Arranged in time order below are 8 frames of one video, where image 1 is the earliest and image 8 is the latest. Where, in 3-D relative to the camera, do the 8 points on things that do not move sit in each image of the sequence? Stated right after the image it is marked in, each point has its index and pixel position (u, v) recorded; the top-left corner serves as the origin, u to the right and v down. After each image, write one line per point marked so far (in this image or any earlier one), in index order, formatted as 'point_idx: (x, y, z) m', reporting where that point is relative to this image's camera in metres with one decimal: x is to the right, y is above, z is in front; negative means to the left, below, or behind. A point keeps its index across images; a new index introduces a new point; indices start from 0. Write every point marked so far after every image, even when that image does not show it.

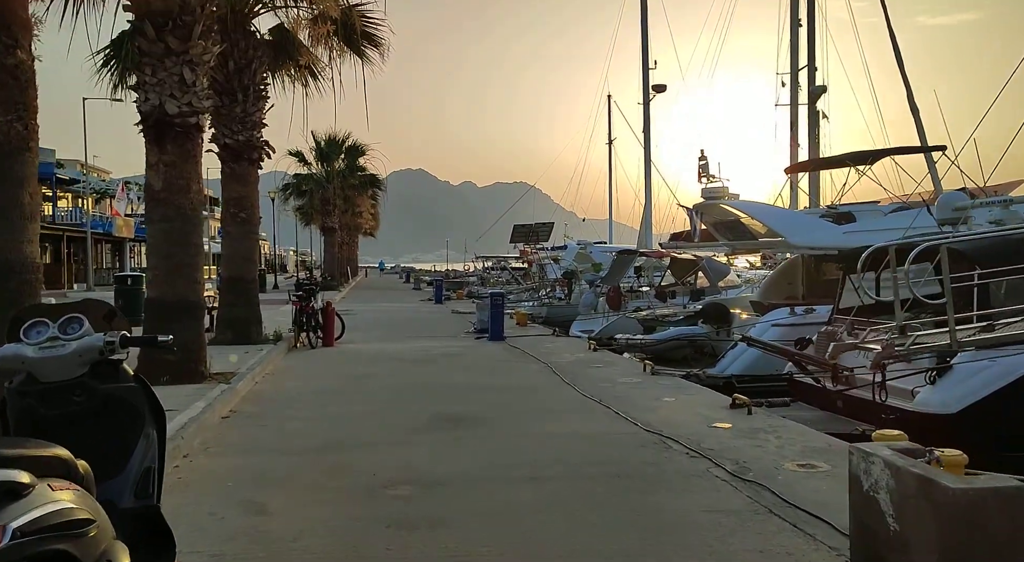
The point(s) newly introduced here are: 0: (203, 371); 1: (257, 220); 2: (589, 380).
0: (-3.7, -1.1, +9.7) m
1: (-4.6, +1.1, +14.7) m
2: (+1.0, -1.4, +11.0) m
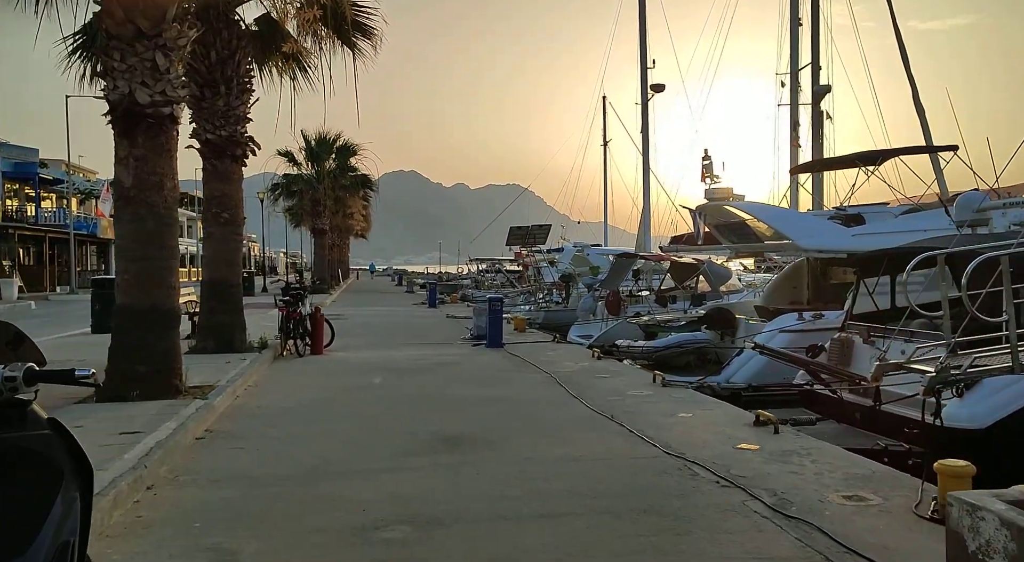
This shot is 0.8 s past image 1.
0: (-3.7, -1.1, +8.9) m
1: (-4.6, +1.0, +13.9) m
2: (+1.1, -1.4, +10.3) m
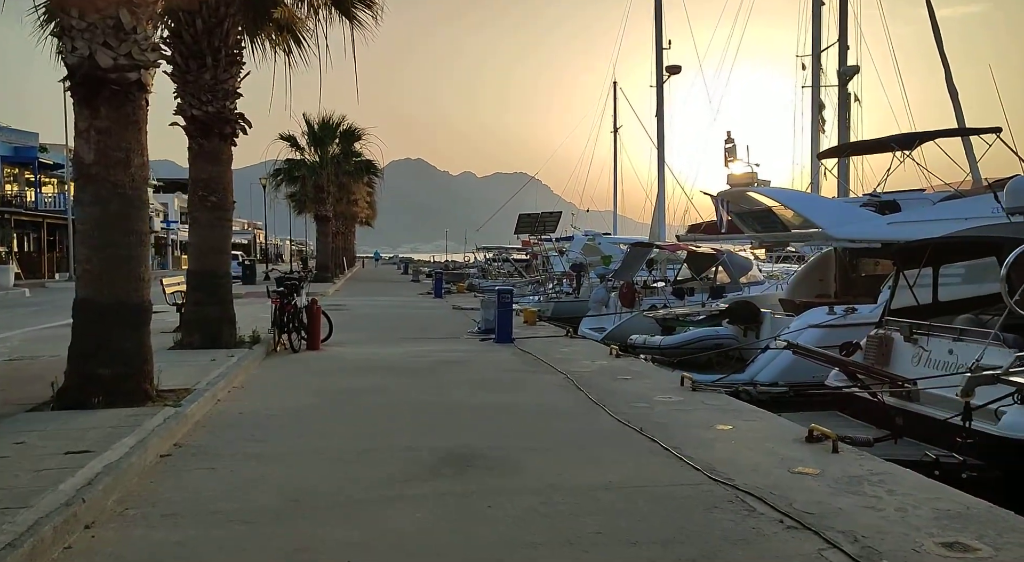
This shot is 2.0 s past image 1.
0: (-3.5, -1.1, +7.9) m
1: (-4.4, +1.2, +12.9) m
2: (+1.2, -1.4, +9.2) m
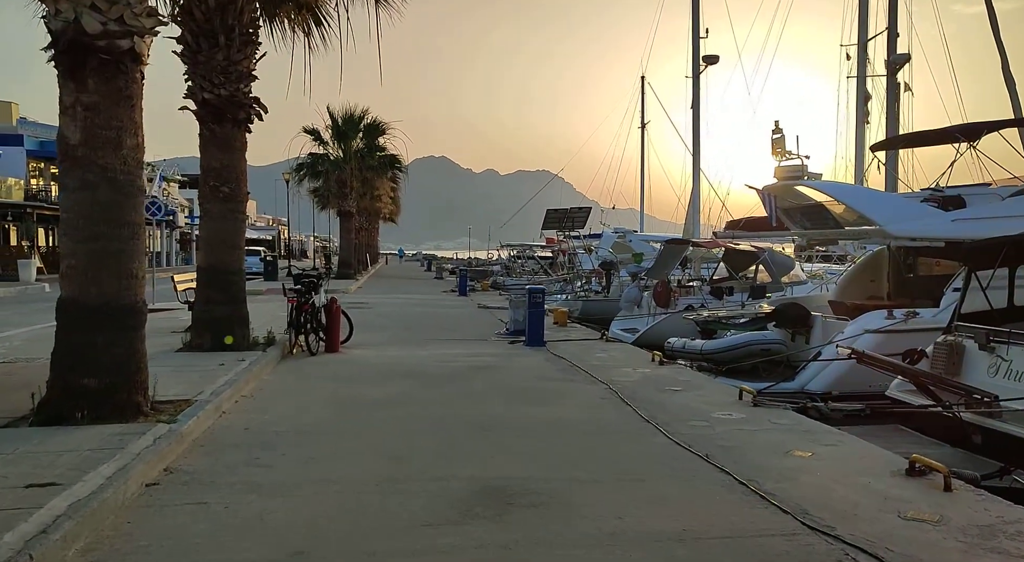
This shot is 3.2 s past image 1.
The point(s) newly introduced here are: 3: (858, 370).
0: (-3.2, -1.0, +6.9) m
1: (-3.9, +1.3, +11.9) m
2: (+1.6, -1.4, +8.1) m
3: (+5.8, -1.5, +13.7) m
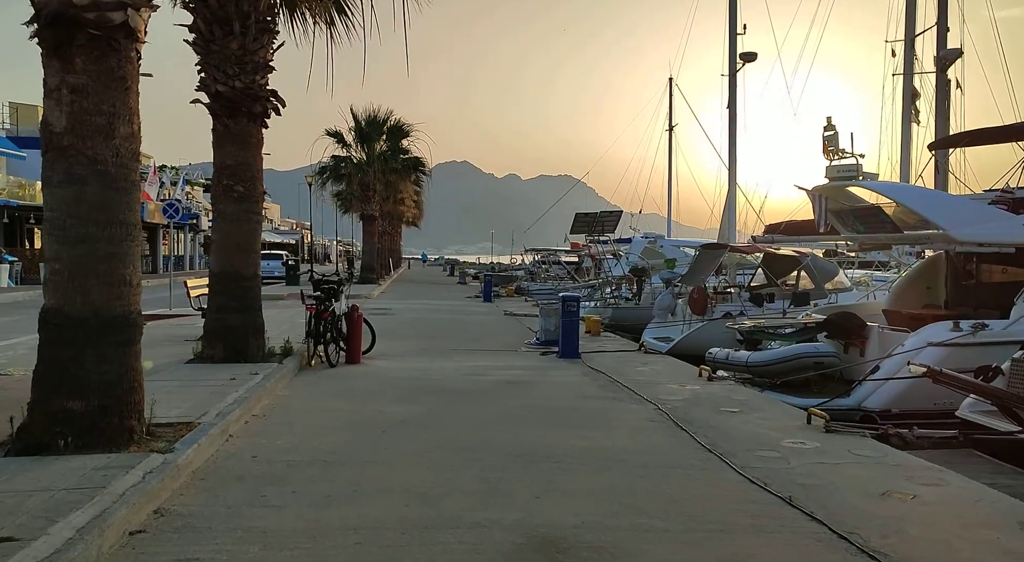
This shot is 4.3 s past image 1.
0: (-2.8, -1.1, +6.1) m
1: (-3.4, +1.2, +11.1) m
2: (+2.0, -1.5, +7.1) m
3: (+6.3, -1.7, +12.6) m
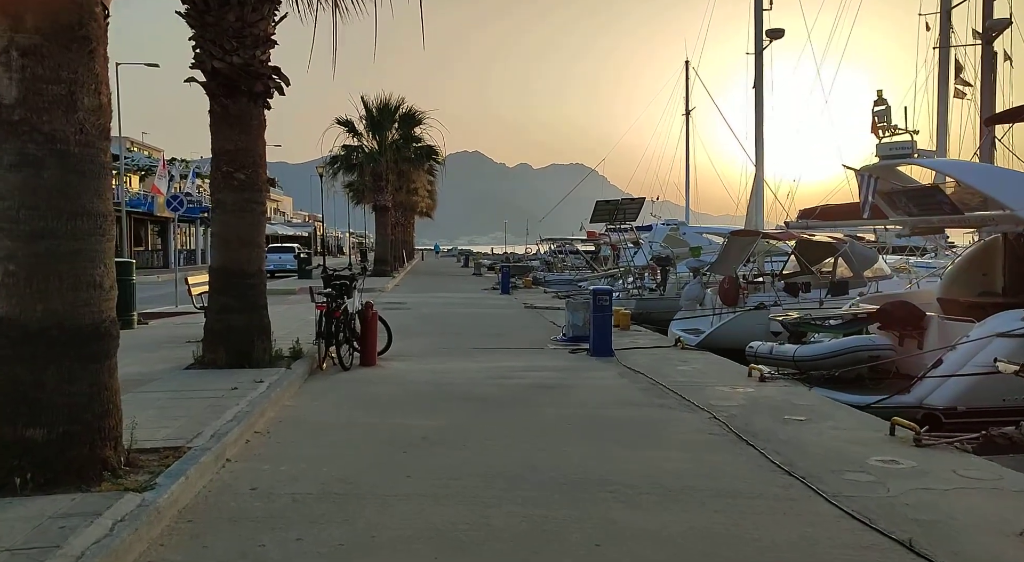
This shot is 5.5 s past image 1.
0: (-2.5, -1.1, +5.1) m
1: (-3.1, +1.2, +10.1) m
2: (+2.3, -1.4, +6.1) m
3: (+6.8, -1.5, +11.5) m
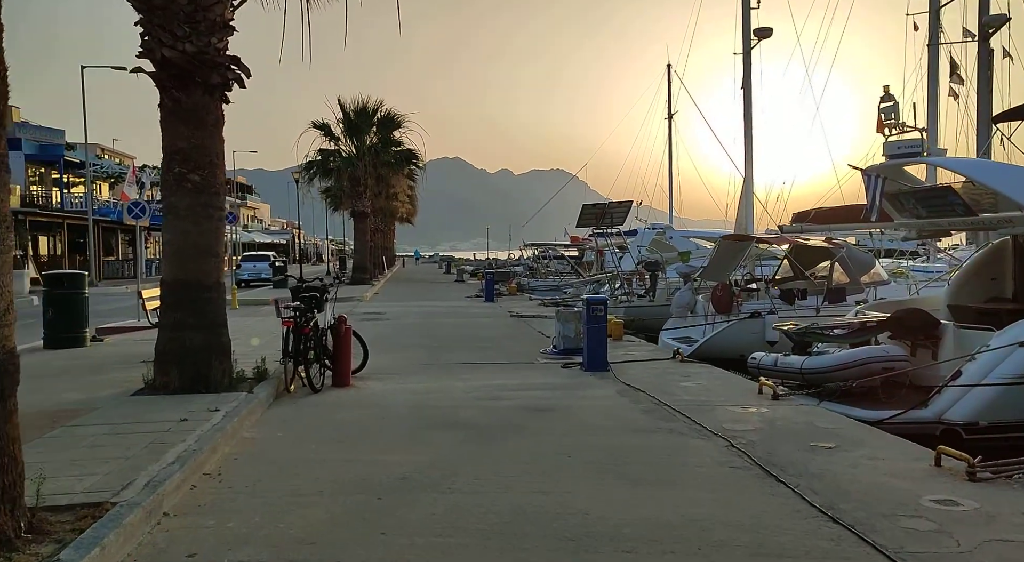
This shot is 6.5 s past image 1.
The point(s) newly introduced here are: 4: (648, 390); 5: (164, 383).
0: (-2.5, -1.2, +4.1) m
1: (-3.2, +1.1, +9.1) m
2: (+2.3, -1.5, +5.1) m
3: (+6.6, -1.5, +10.7) m
4: (+1.6, -1.3, +9.8) m
5: (-3.8, -1.1, +8.8) m
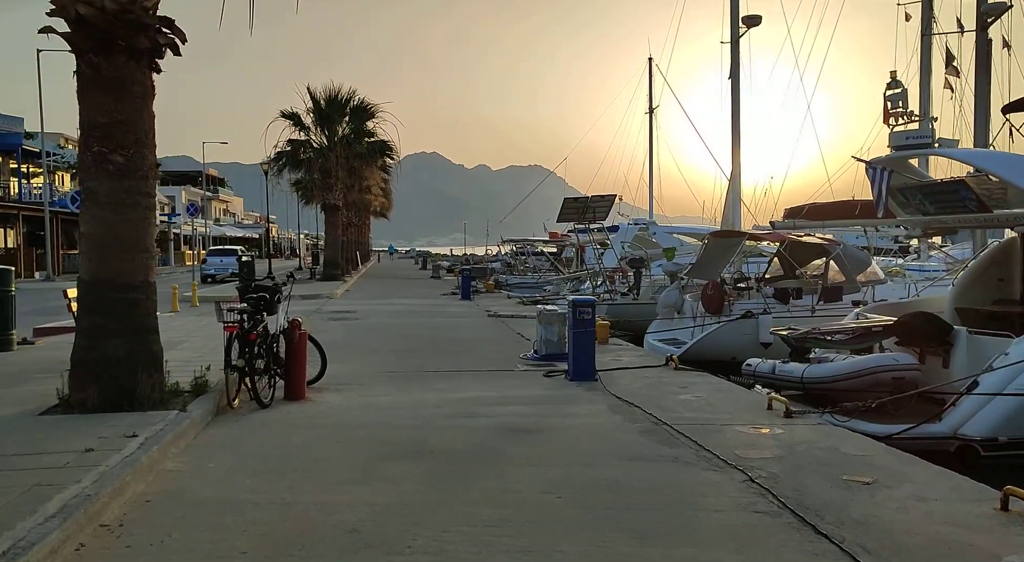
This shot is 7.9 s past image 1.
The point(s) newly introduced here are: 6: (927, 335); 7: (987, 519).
0: (-2.6, -1.2, +2.8) m
1: (-3.4, +1.1, +7.8) m
2: (+2.2, -1.5, +4.0) m
3: (+6.3, -1.6, +9.7) m
4: (+1.4, -1.3, +8.7) m
5: (-4.0, -1.1, +7.5) m
6: (+5.8, -0.8, +11.3) m
7: (+2.9, -1.5, +5.0) m
